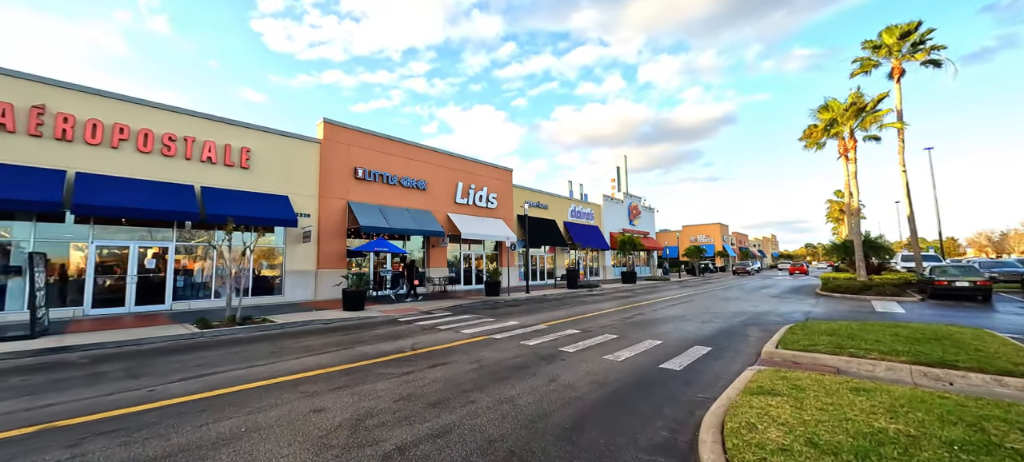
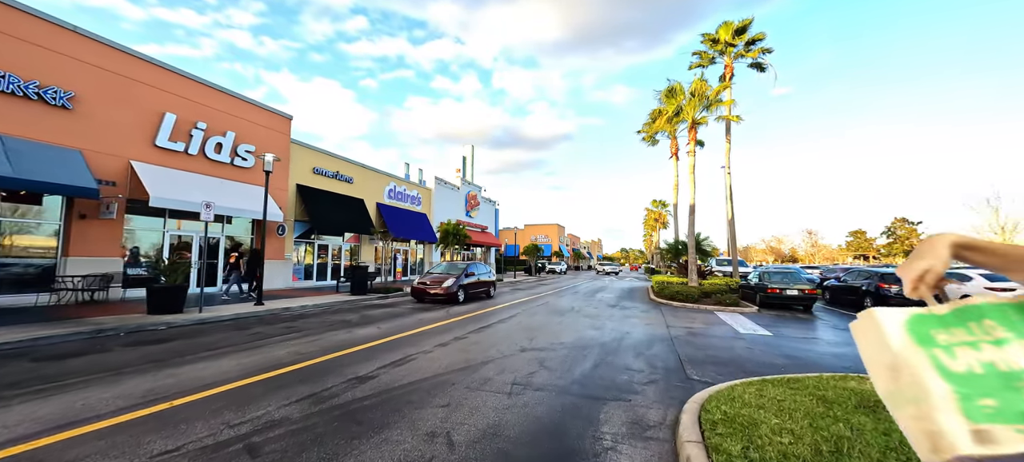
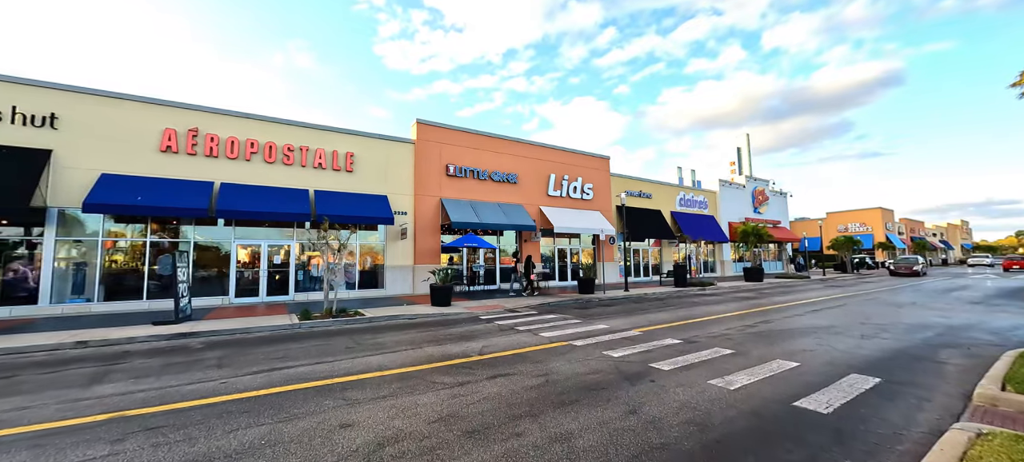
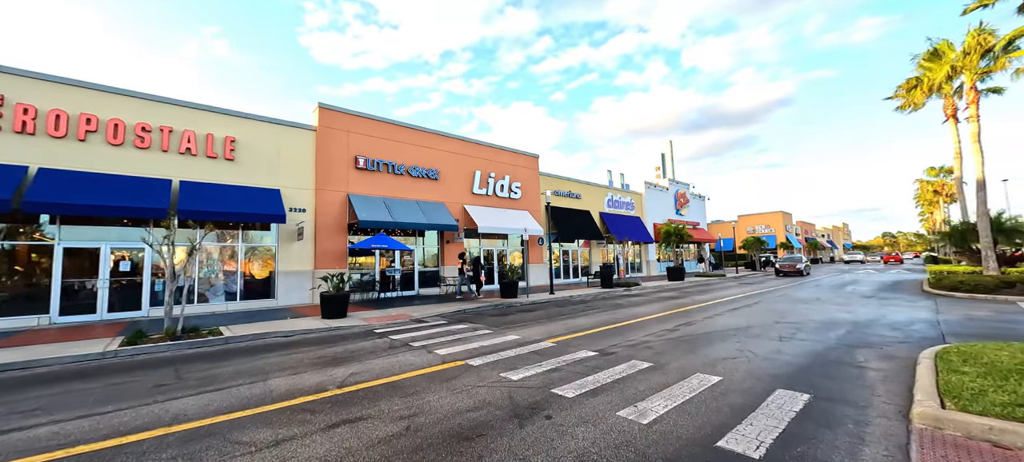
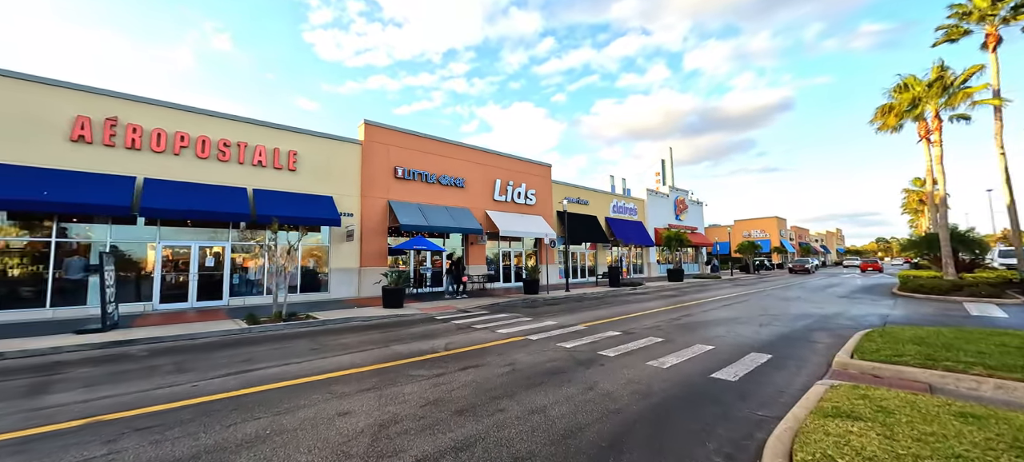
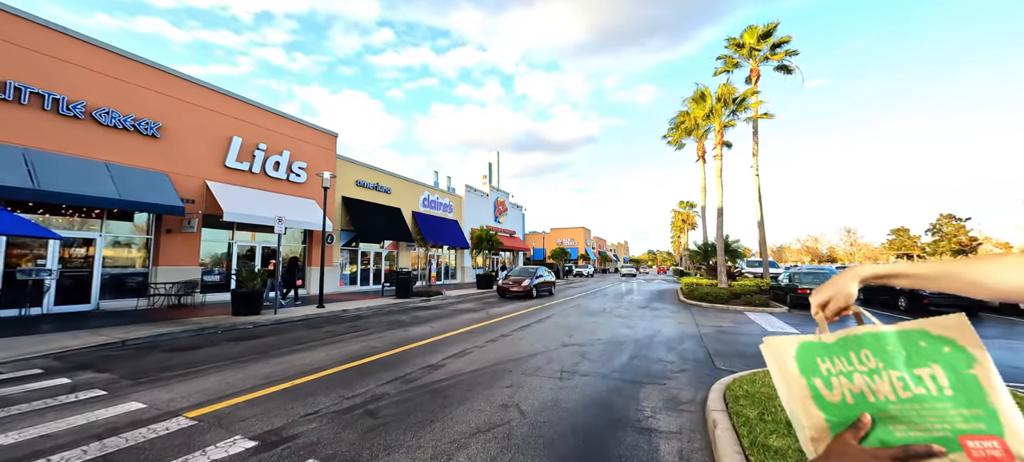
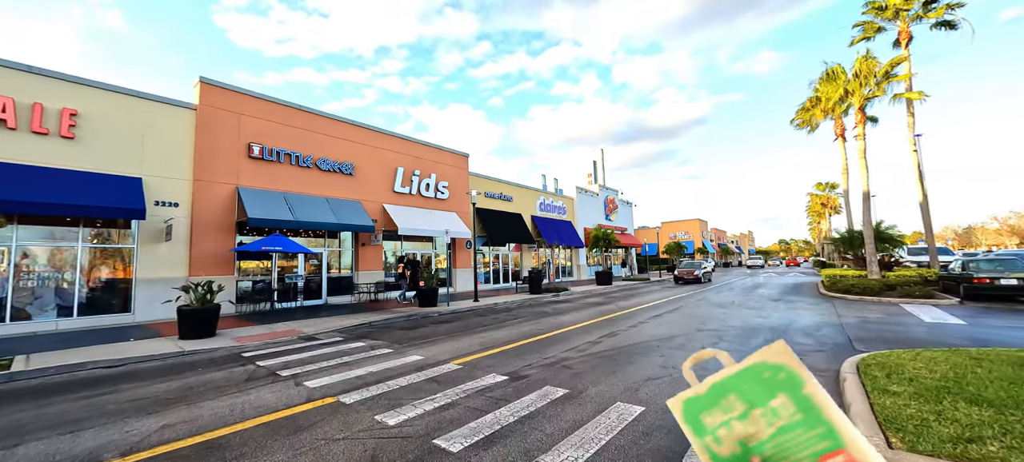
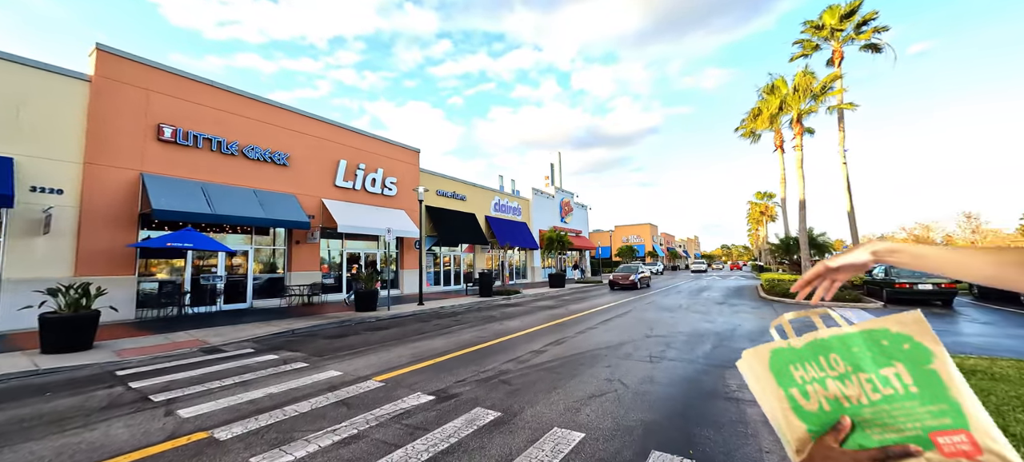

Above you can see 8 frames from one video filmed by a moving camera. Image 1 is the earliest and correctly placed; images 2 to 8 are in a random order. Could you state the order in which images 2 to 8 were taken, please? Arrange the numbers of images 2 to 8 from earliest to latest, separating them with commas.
5, 3, 4, 7, 8, 6, 2
